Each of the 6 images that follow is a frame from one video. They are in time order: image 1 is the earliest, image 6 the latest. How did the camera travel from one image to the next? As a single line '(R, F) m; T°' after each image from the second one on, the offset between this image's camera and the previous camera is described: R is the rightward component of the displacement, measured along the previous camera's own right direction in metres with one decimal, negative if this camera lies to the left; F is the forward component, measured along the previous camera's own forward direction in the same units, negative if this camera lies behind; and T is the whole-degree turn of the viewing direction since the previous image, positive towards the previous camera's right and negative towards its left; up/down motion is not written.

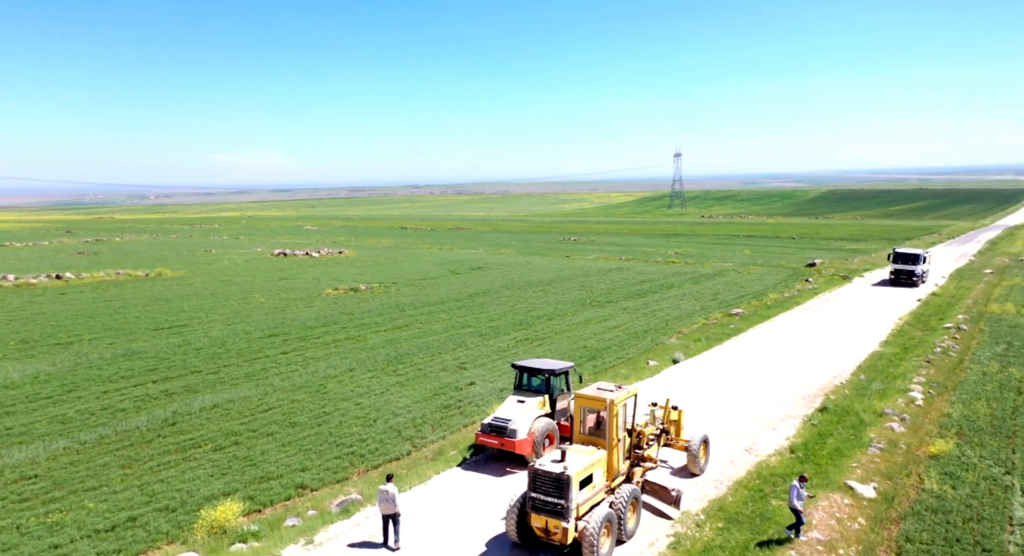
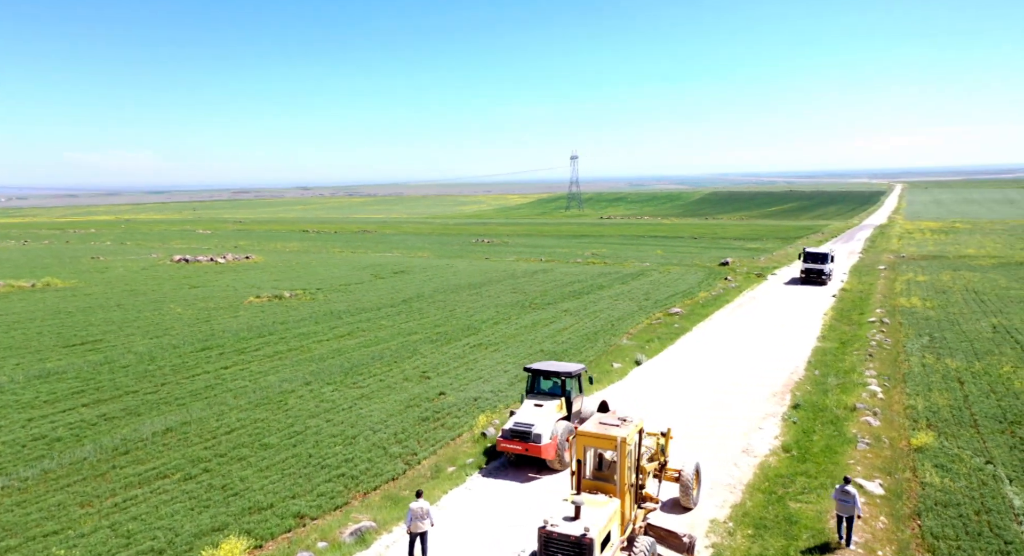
(-1.7, +0.6) m; +7°
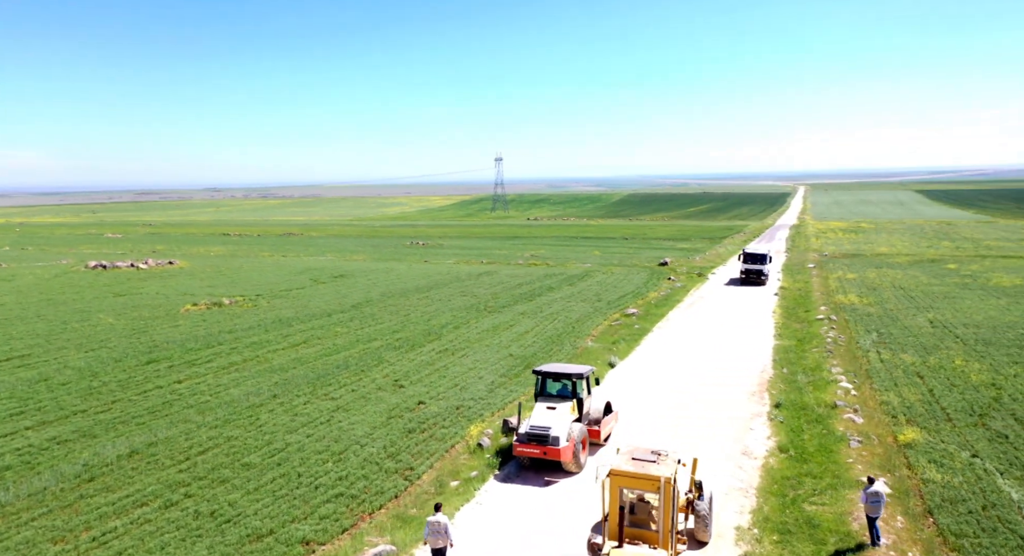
(-1.3, +0.5) m; +6°
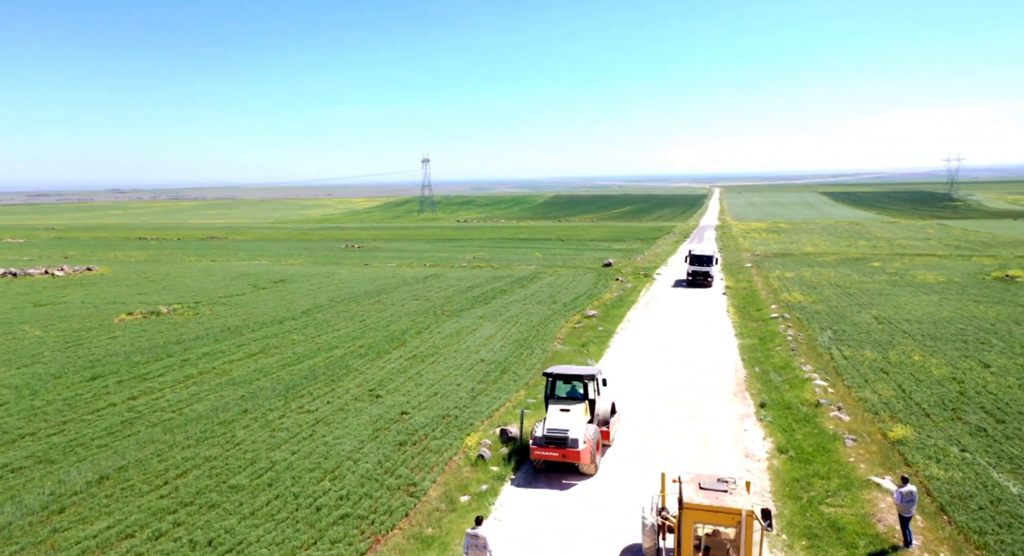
(-1.3, +0.5) m; +5°
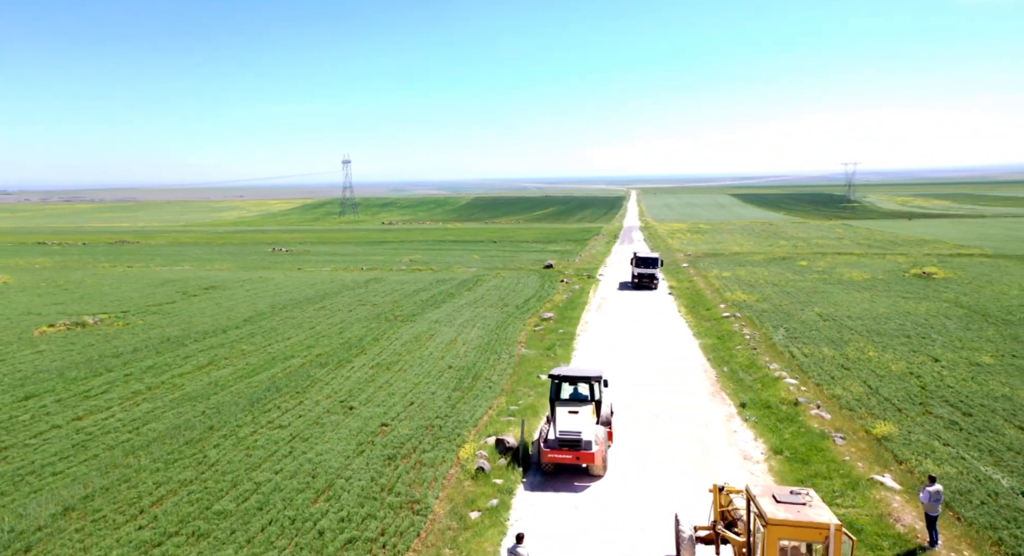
(-1.3, +0.5) m; +6°
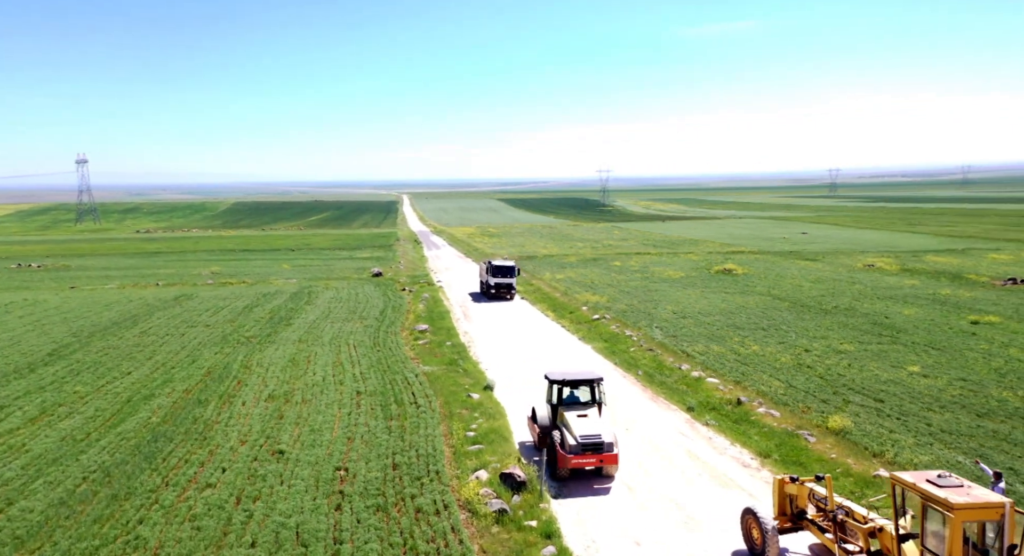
(-3.9, +1.8) m; +16°
